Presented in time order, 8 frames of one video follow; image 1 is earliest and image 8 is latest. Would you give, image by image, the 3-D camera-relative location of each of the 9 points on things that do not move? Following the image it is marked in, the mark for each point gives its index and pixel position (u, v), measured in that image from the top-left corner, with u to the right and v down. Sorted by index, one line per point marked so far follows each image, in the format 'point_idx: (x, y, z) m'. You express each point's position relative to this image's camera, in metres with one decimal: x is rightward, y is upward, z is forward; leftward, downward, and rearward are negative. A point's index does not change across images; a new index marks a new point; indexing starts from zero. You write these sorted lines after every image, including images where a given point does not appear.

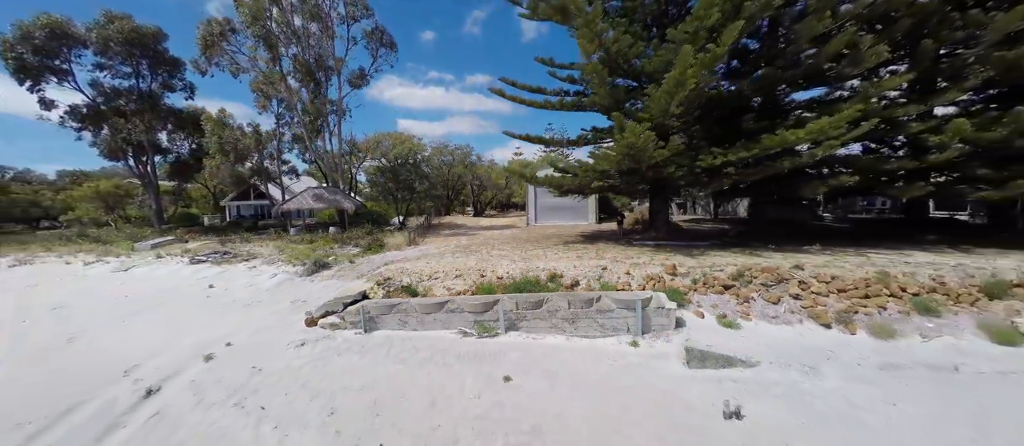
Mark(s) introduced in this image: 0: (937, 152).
0: (+6.5, +1.1, +5.7) m
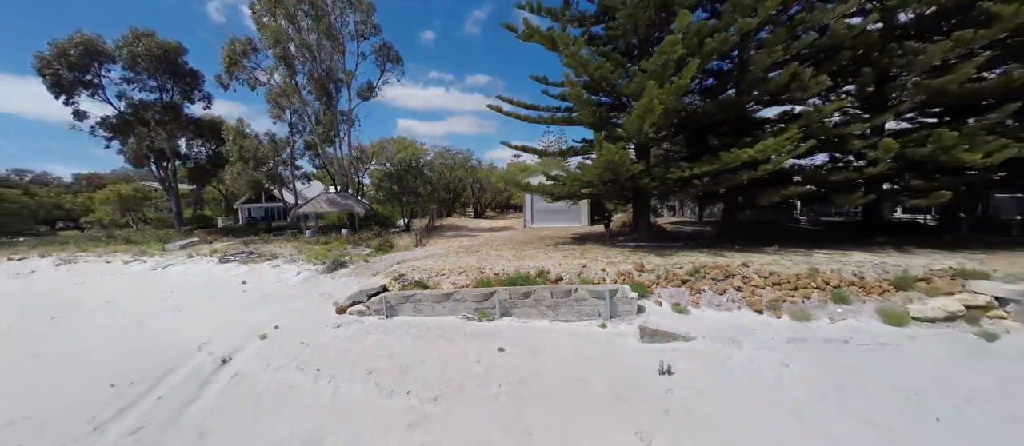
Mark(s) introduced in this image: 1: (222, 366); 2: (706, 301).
0: (+6.4, +1.0, +6.5) m
1: (-3.0, -1.5, +3.8) m
2: (+2.4, -1.0, +4.6) m
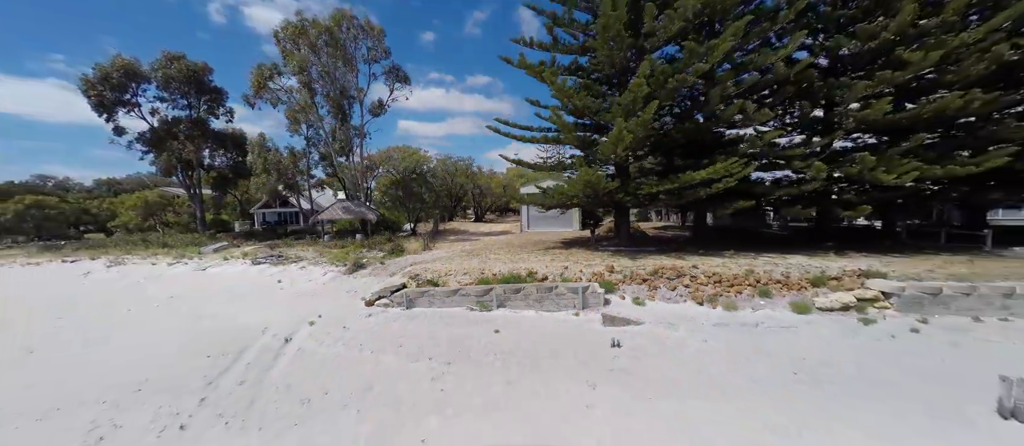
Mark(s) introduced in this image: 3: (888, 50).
0: (+6.3, +0.8, +7.7) m
1: (-3.1, -1.6, +5.0) m
2: (+2.3, -1.1, +5.8) m
3: (+7.8, +3.5, +7.7) m
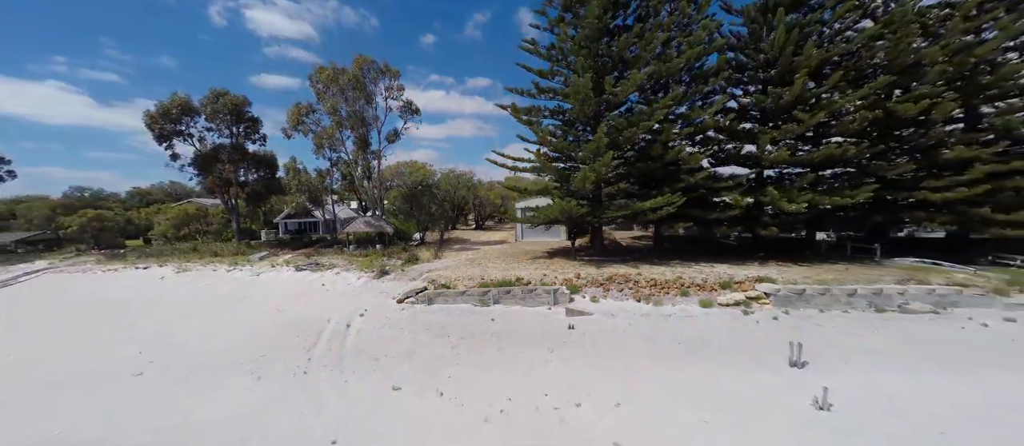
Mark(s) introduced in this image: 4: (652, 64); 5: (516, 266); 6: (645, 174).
0: (+6.1, +0.4, +10.0) m
1: (-3.3, -2.1, +7.3) m
2: (+2.2, -1.6, +8.1) m
3: (+7.7, +3.1, +10.0) m
4: (+3.9, +4.5, +10.5) m
5: (+0.1, -1.3, +10.7) m
6: (+3.9, +1.4, +10.7) m
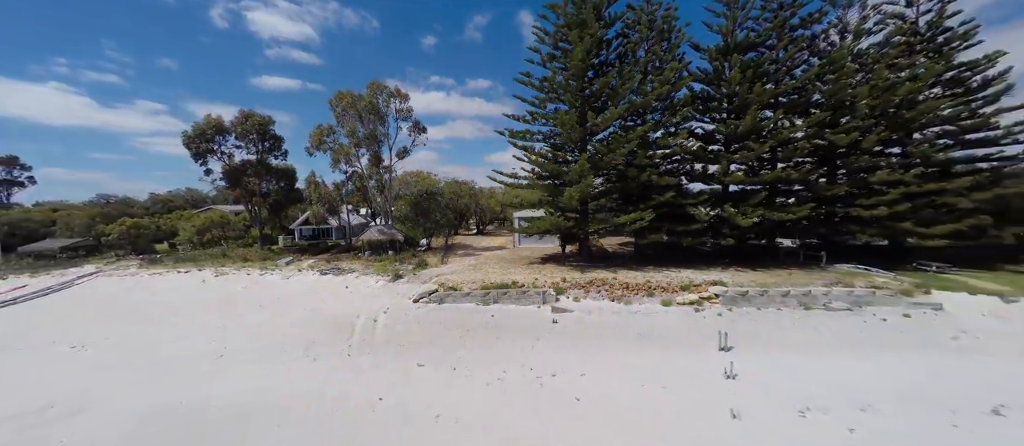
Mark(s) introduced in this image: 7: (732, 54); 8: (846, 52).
0: (+6.0, 0.0, +11.7) m
1: (-3.4, -2.5, +9.0) m
2: (+2.1, -1.9, +9.8) m
3: (+7.6, +2.7, +11.7) m
4: (+3.8, +4.2, +12.2) m
5: (0.0, -1.6, +12.4) m
6: (+3.8, +1.0, +12.4) m
7: (+7.4, +5.7, +12.4) m
8: (+10.7, +5.5, +11.8) m
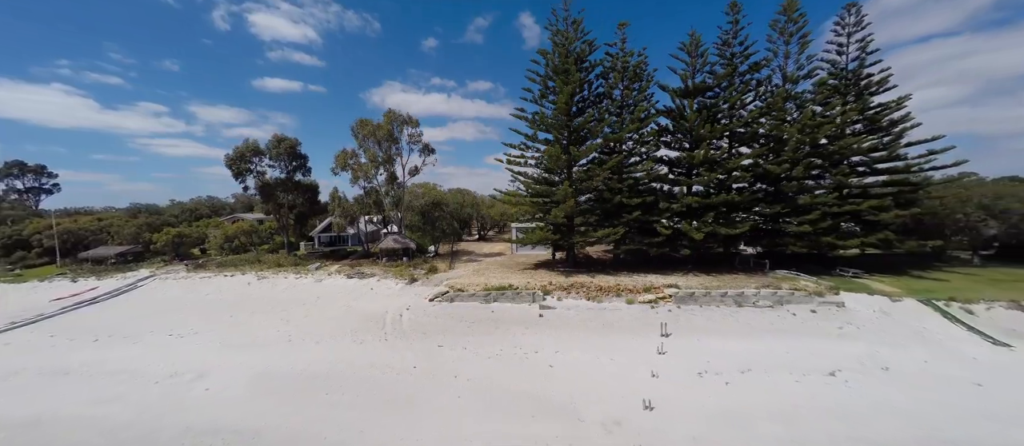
0: (+5.9, -0.5, +14.2) m
1: (-3.5, -3.0, +11.5) m
2: (+1.9, -2.4, +12.2) m
3: (+7.4, +2.2, +14.2) m
4: (+3.7, +3.6, +14.7) m
5: (-0.1, -2.1, +14.9) m
6: (+3.7, +0.5, +14.9) m
7: (+7.3, +5.2, +14.9) m
8: (+10.6, +5.0, +14.3) m
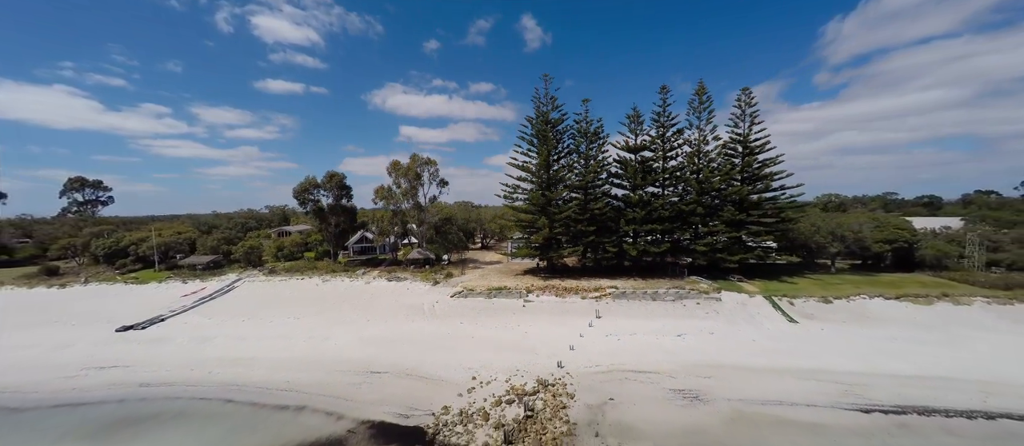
0: (+5.6, -1.6, +20.3) m
1: (-3.8, -4.1, +17.7) m
2: (+1.6, -3.6, +18.4) m
3: (+7.1, +1.1, +20.4) m
4: (+3.4, +2.5, +20.9) m
5: (-0.4, -3.3, +21.0) m
6: (+3.4, -0.6, +21.1) m
7: (+7.0, +4.0, +21.1) m
8: (+10.3, +3.9, +20.4) m
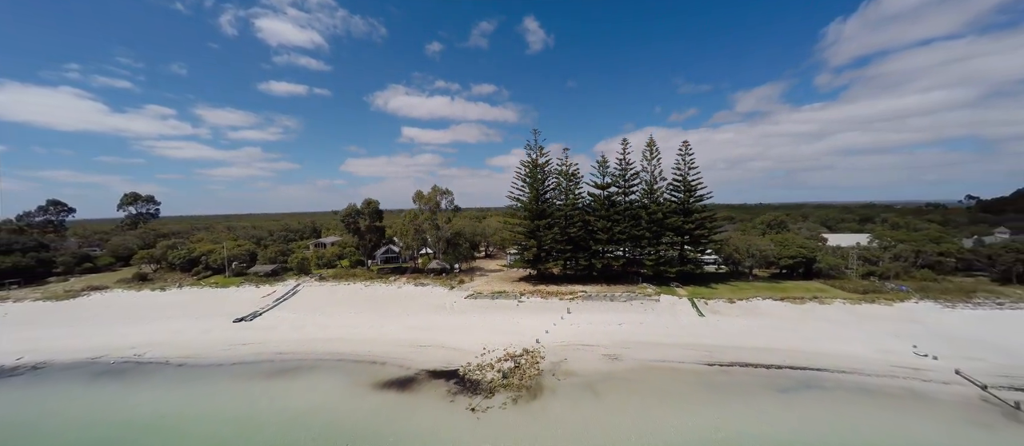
0: (+5.4, -3.1, +27.2) m
1: (-4.0, -5.6, +24.5) m
2: (+1.4, -5.1, +25.3) m
3: (+6.9, -0.4, +27.2) m
4: (+3.2, +1.0, +27.7) m
5: (-0.6, -4.8, +27.9) m
6: (+3.2, -2.1, +27.9) m
7: (+6.8, +2.5, +27.9) m
8: (+10.1, +2.4, +27.2) m
